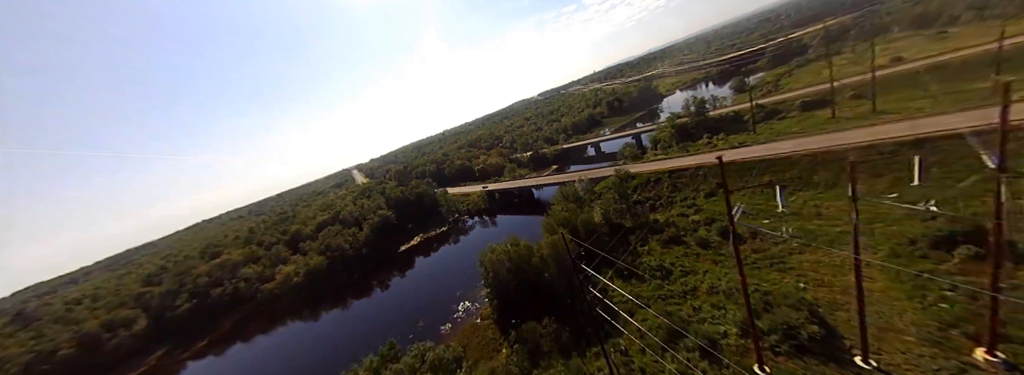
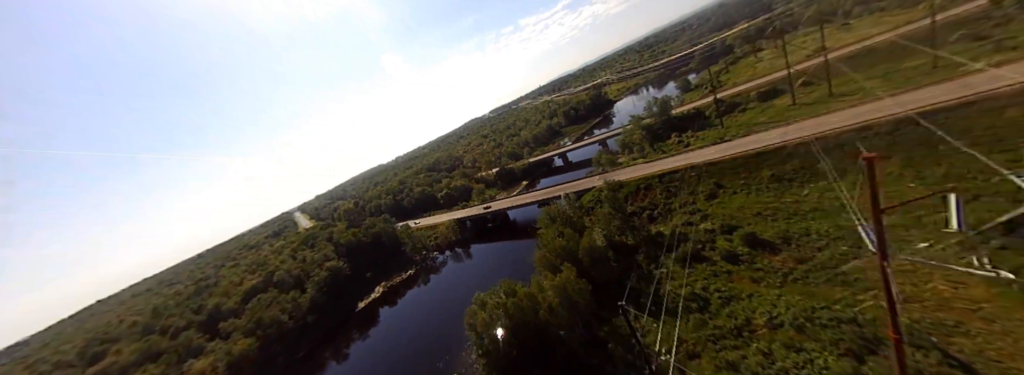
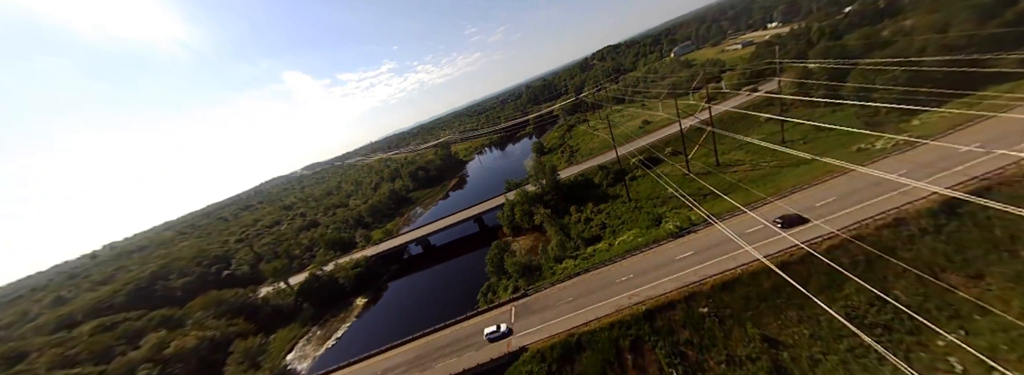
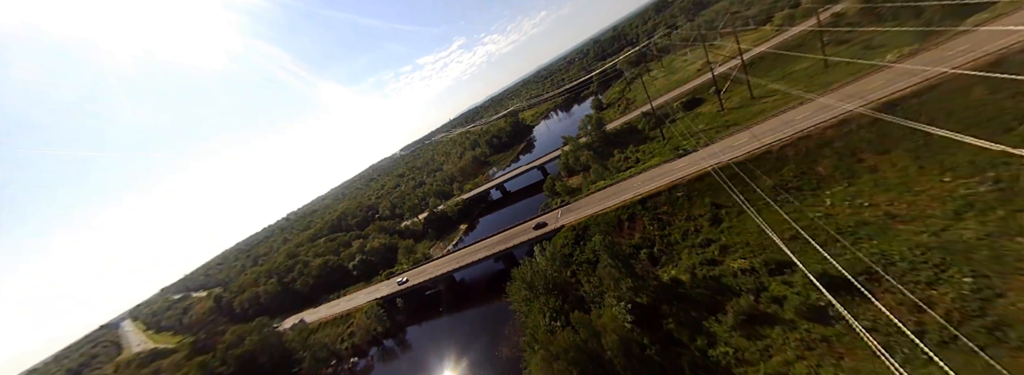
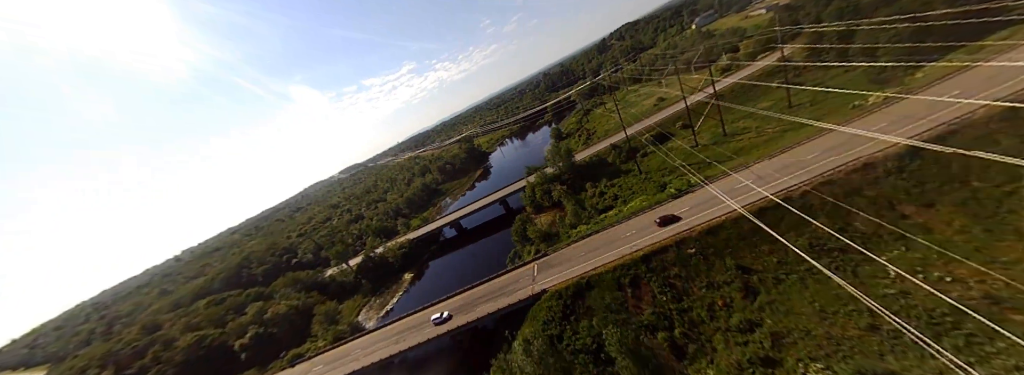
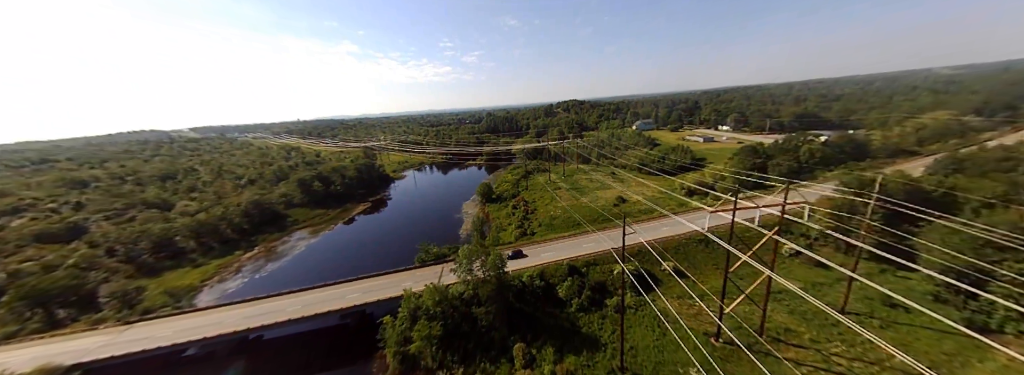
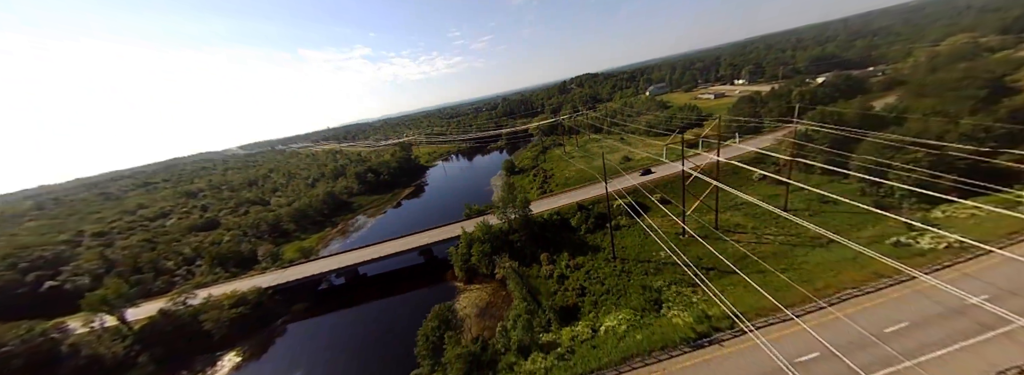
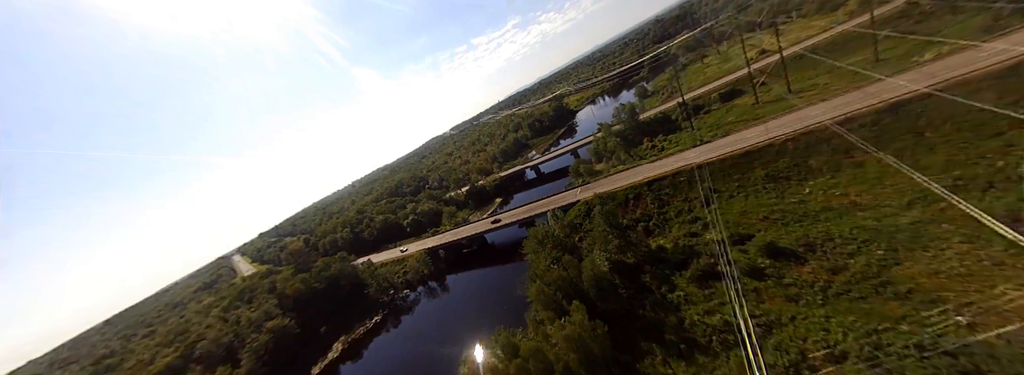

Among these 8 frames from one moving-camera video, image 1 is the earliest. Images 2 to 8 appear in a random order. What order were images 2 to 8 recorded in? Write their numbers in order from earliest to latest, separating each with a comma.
2, 8, 4, 5, 3, 7, 6
